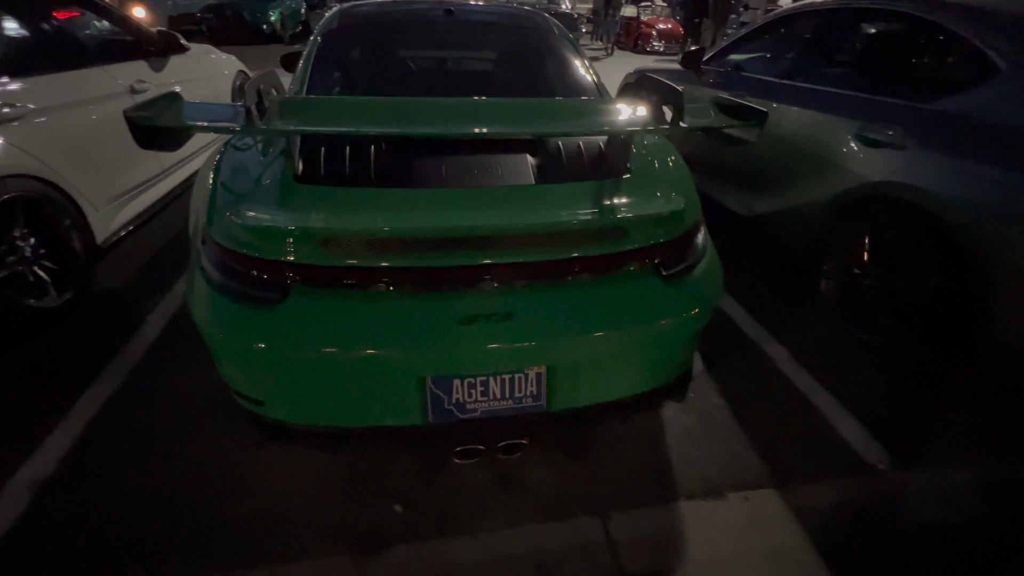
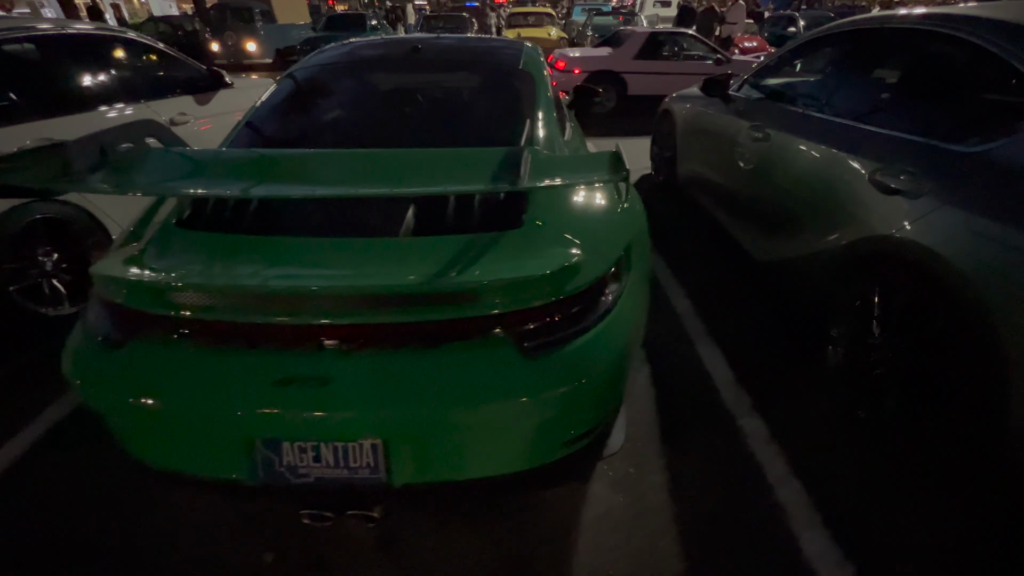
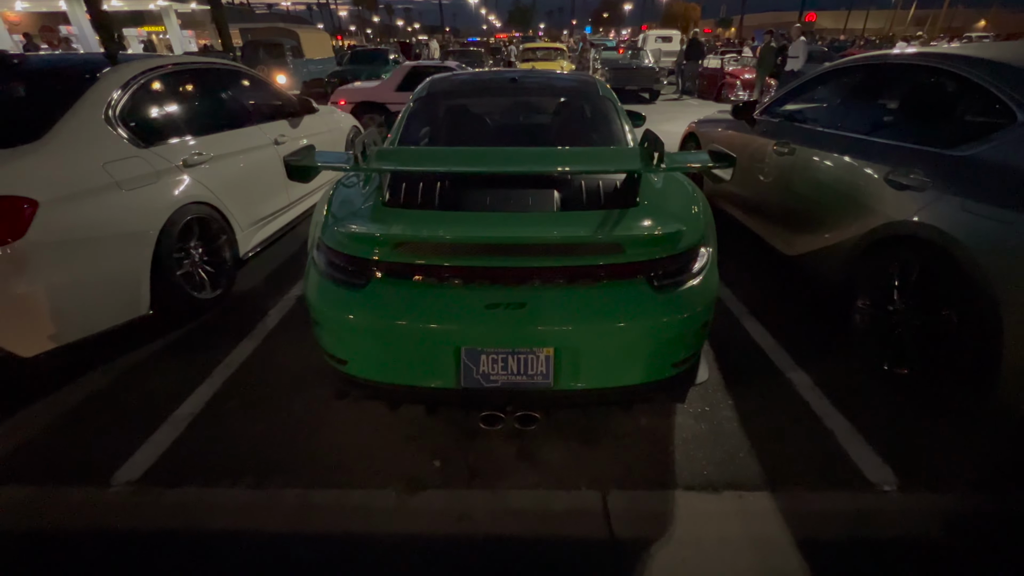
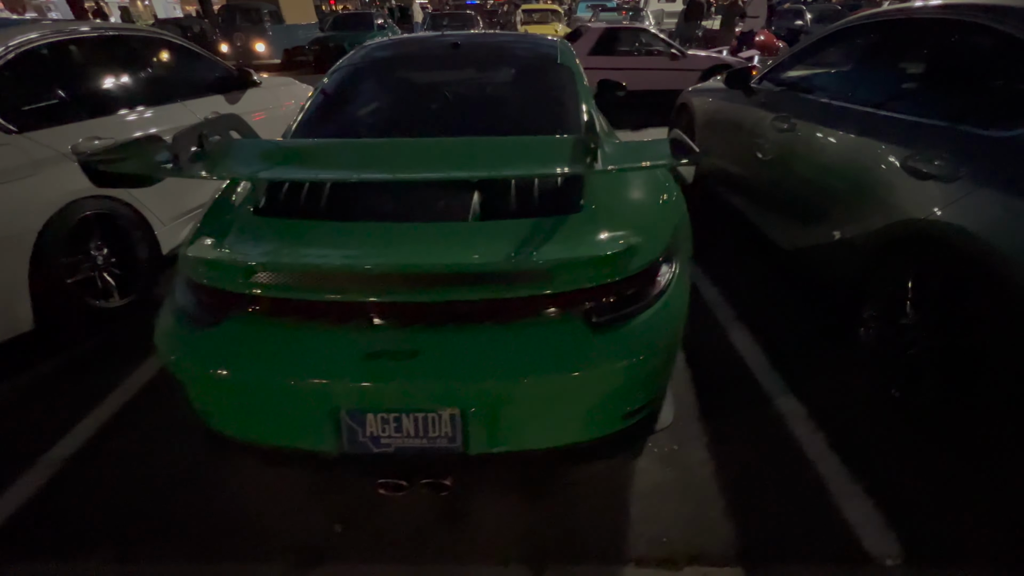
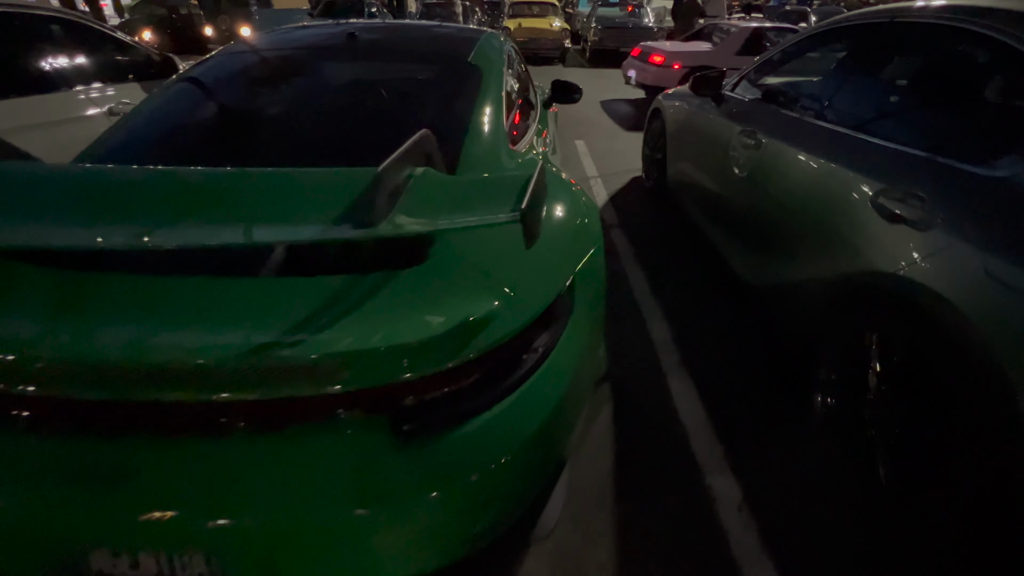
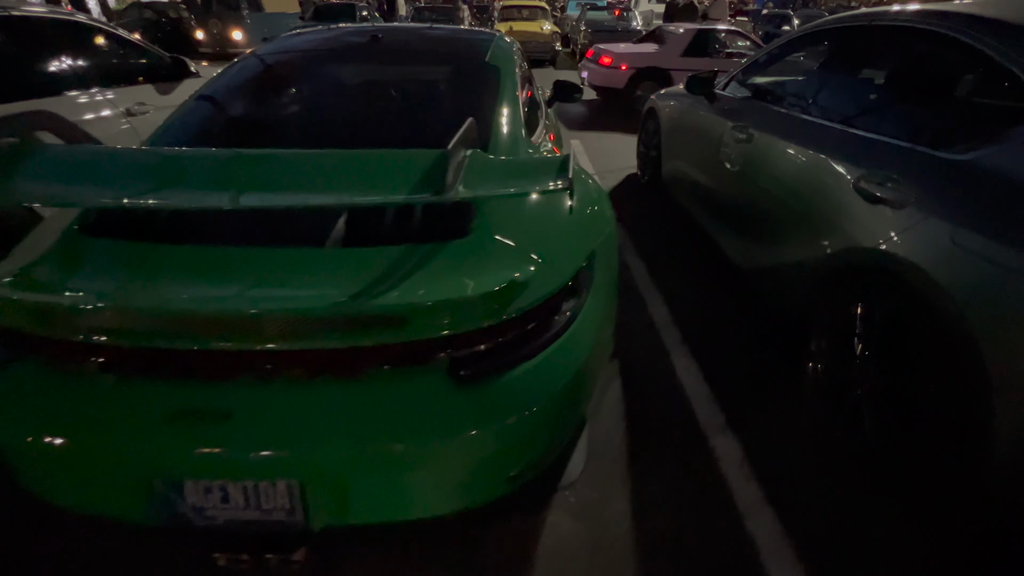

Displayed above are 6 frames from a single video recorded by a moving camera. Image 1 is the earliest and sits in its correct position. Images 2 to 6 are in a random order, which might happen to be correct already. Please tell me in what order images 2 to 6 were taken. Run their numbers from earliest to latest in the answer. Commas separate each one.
3, 4, 2, 6, 5
